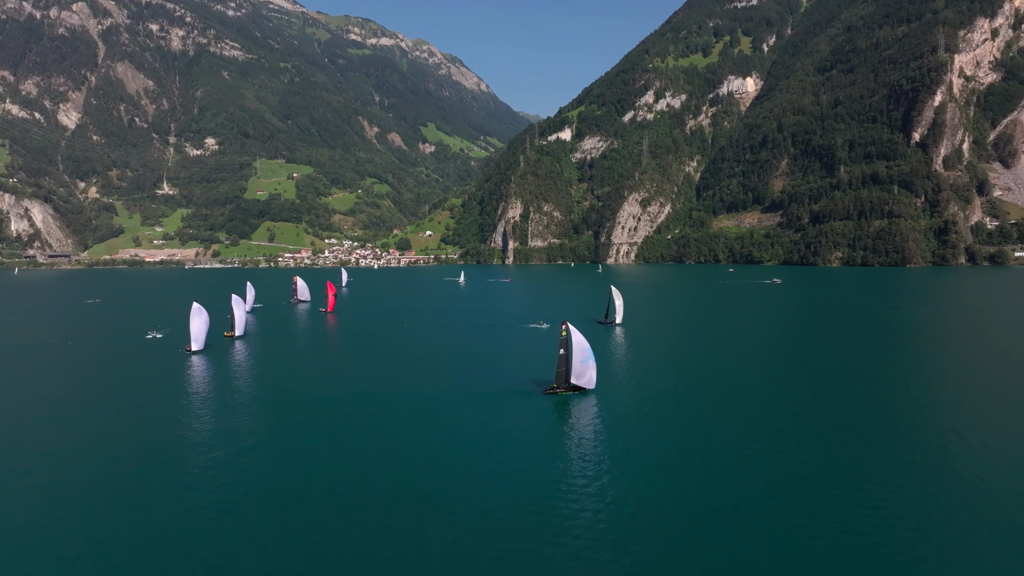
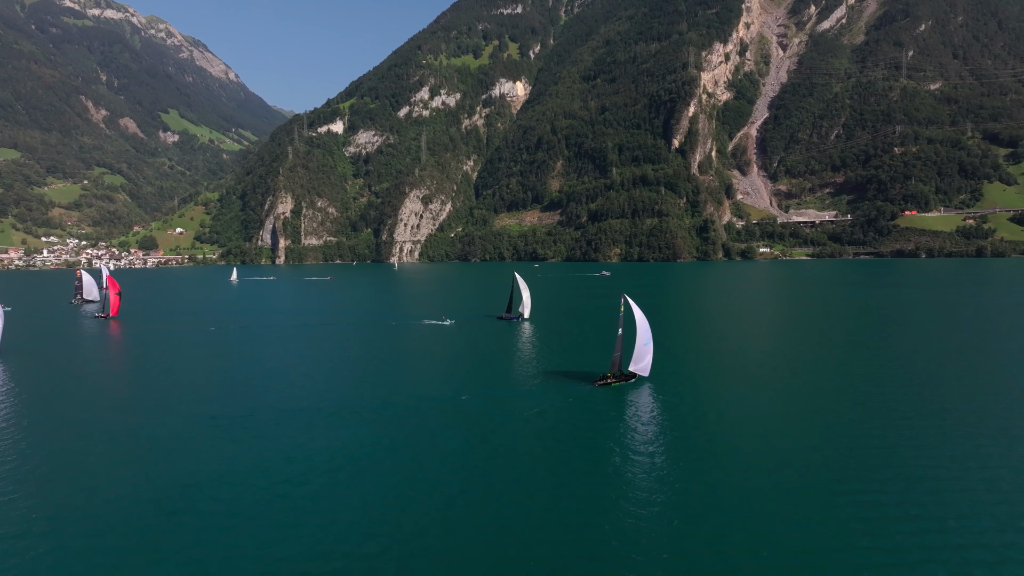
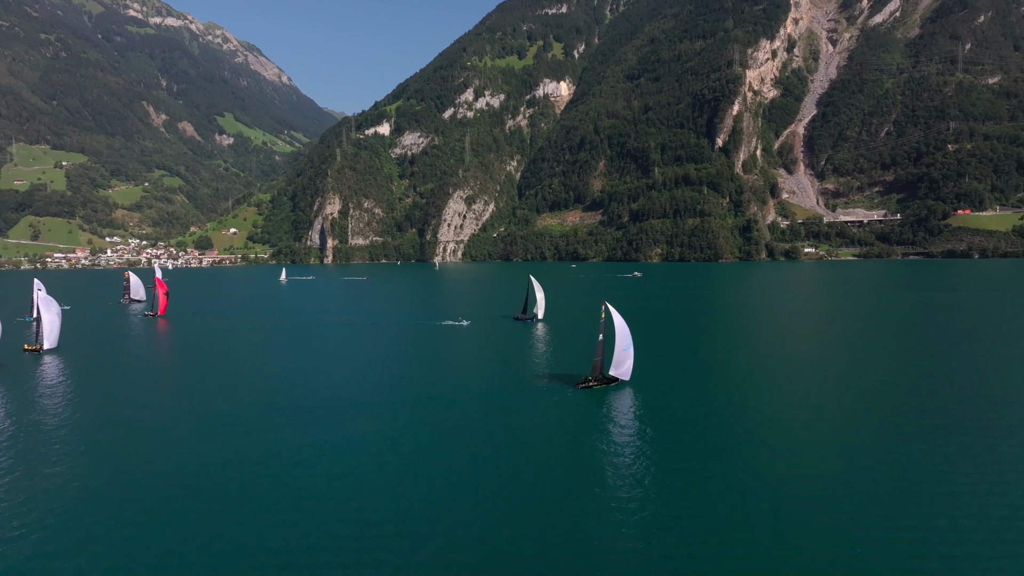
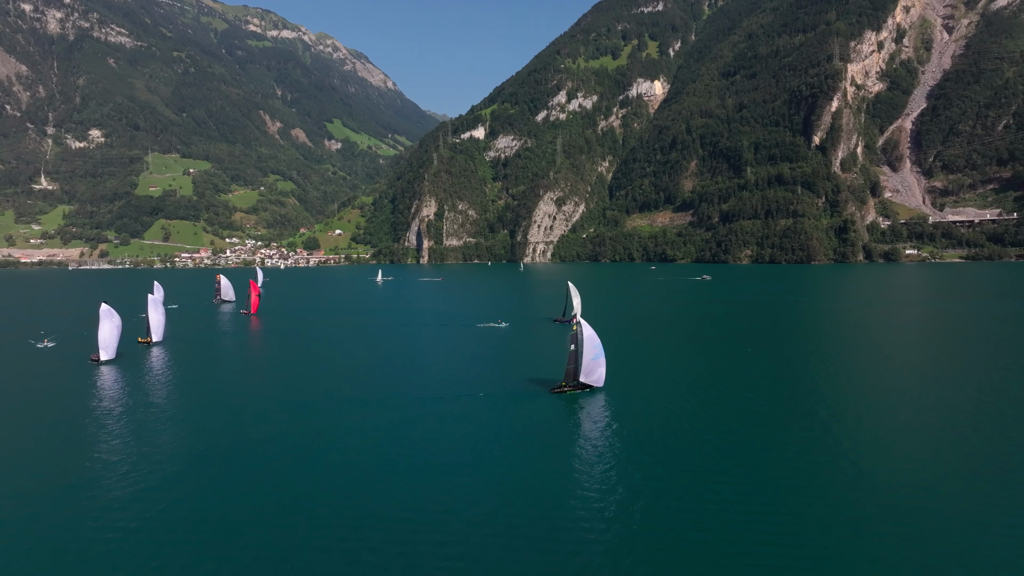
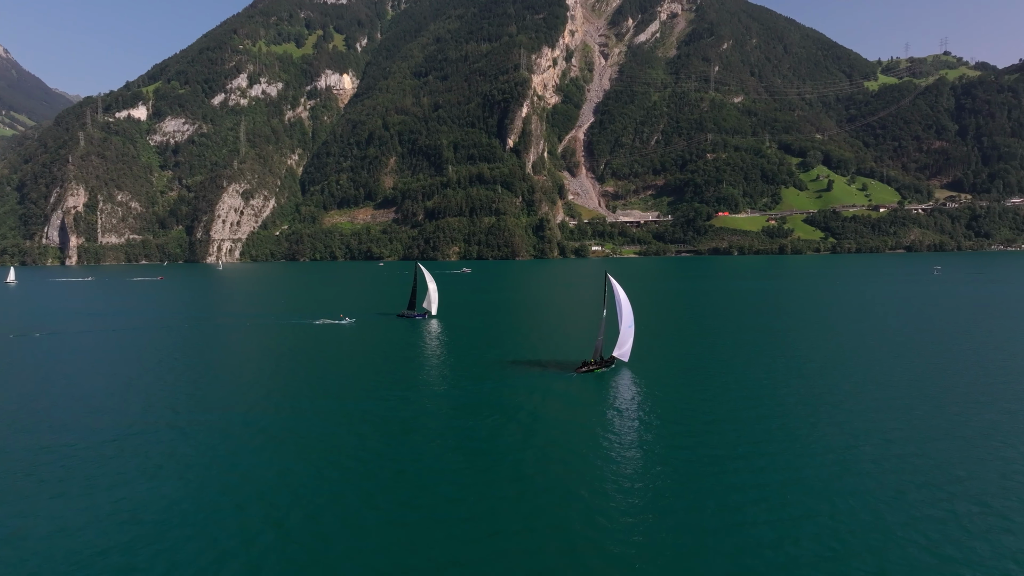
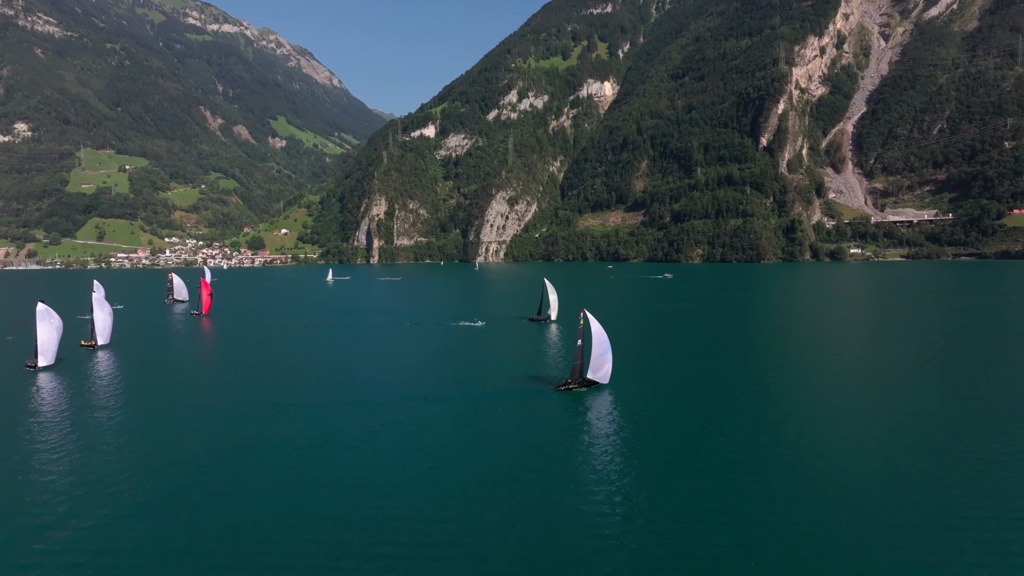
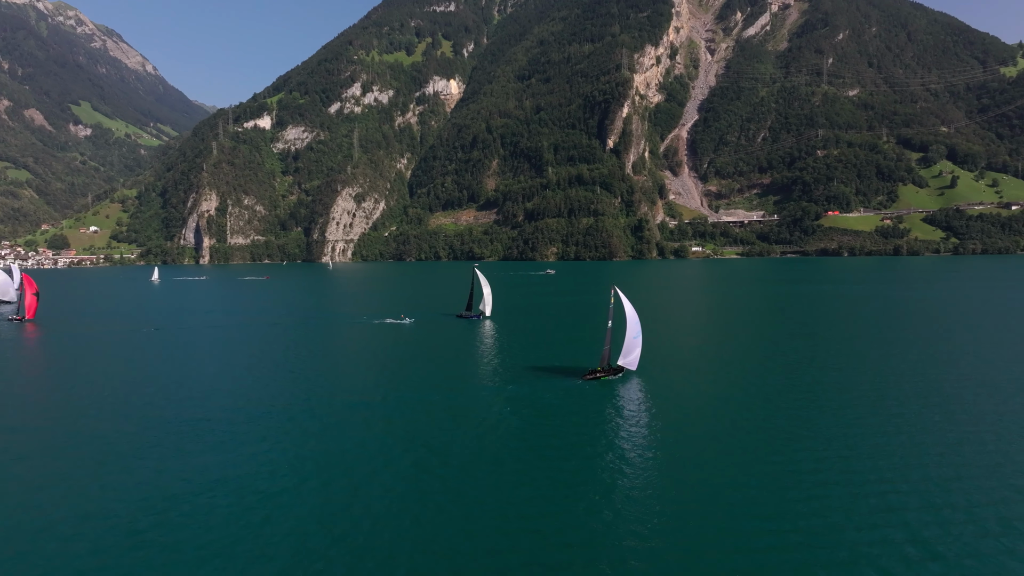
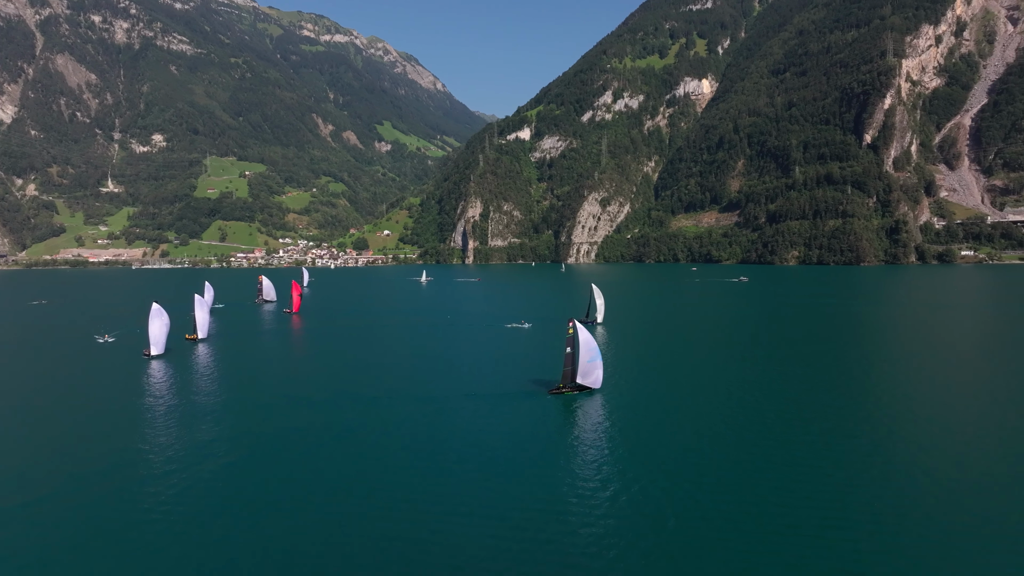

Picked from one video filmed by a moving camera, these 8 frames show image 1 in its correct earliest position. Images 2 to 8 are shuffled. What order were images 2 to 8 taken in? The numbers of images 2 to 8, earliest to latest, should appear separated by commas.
8, 4, 6, 3, 2, 7, 5
